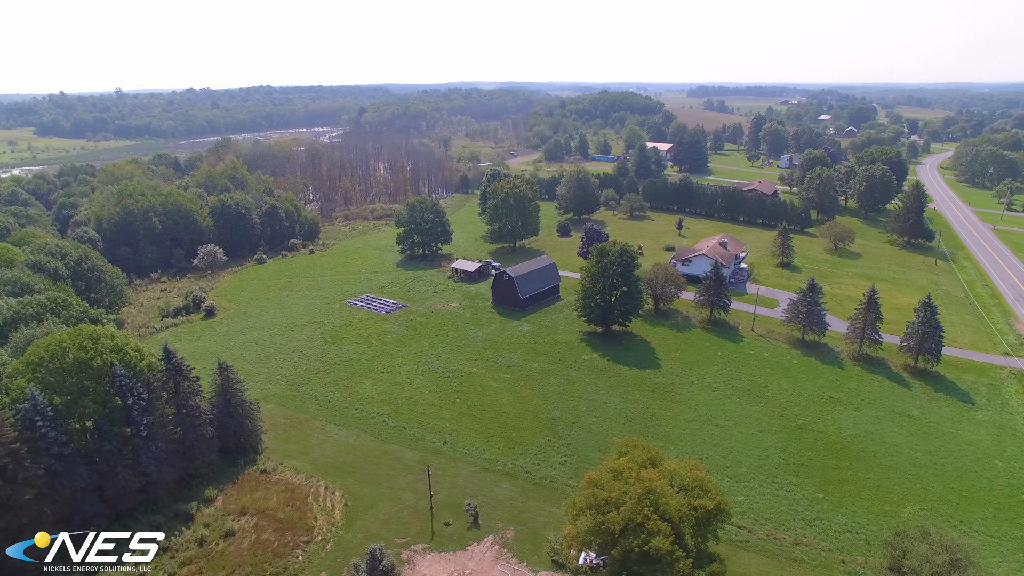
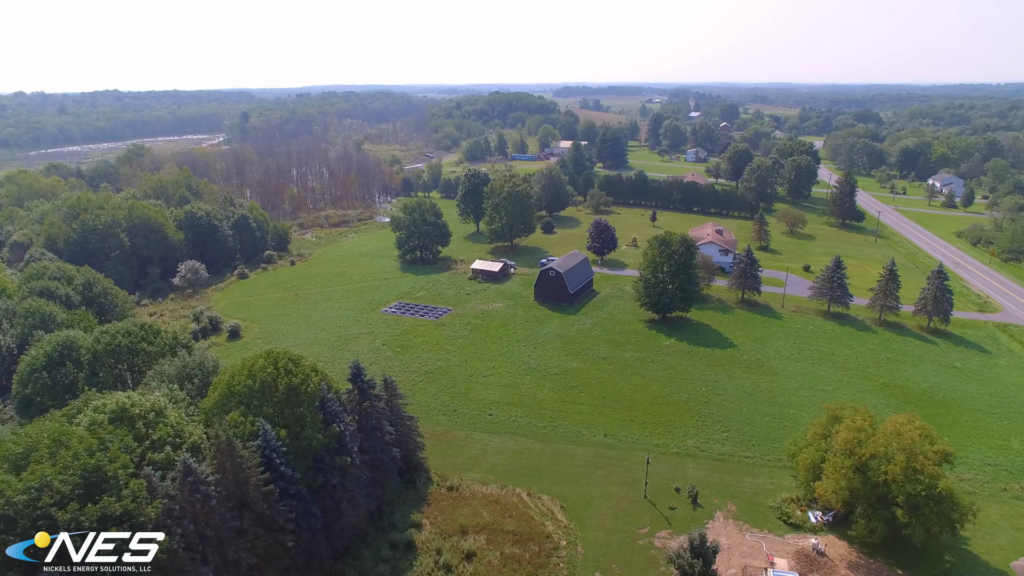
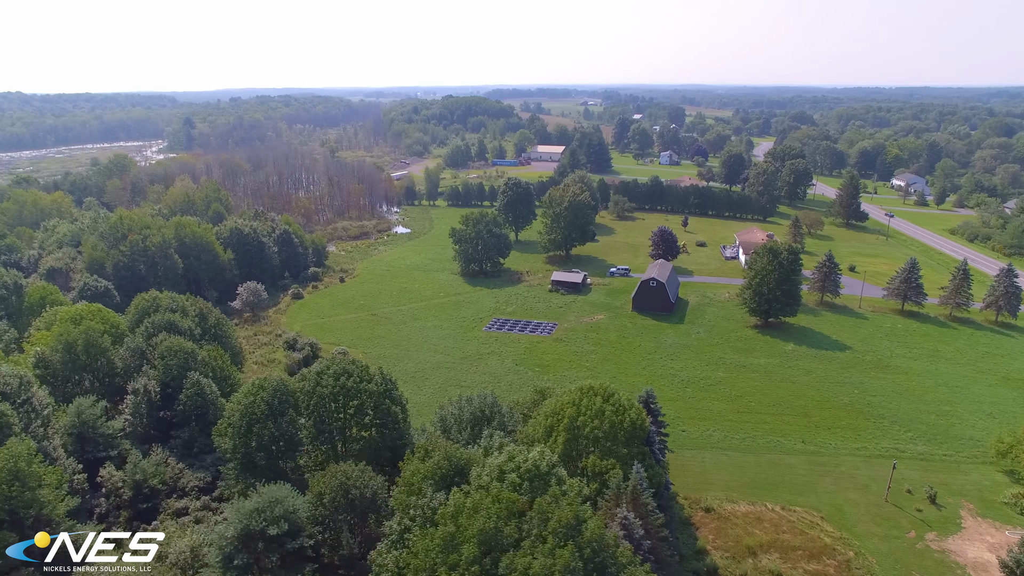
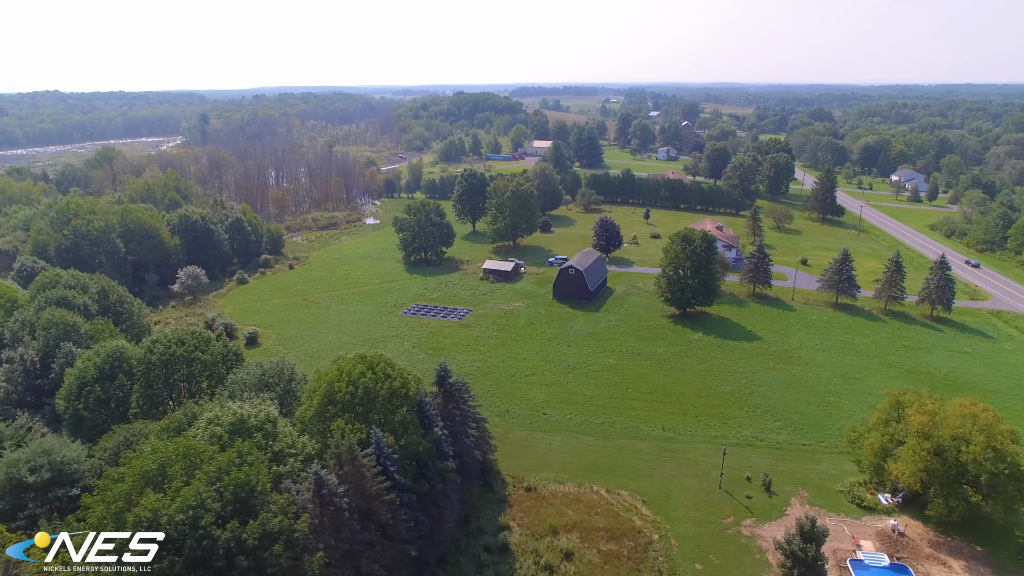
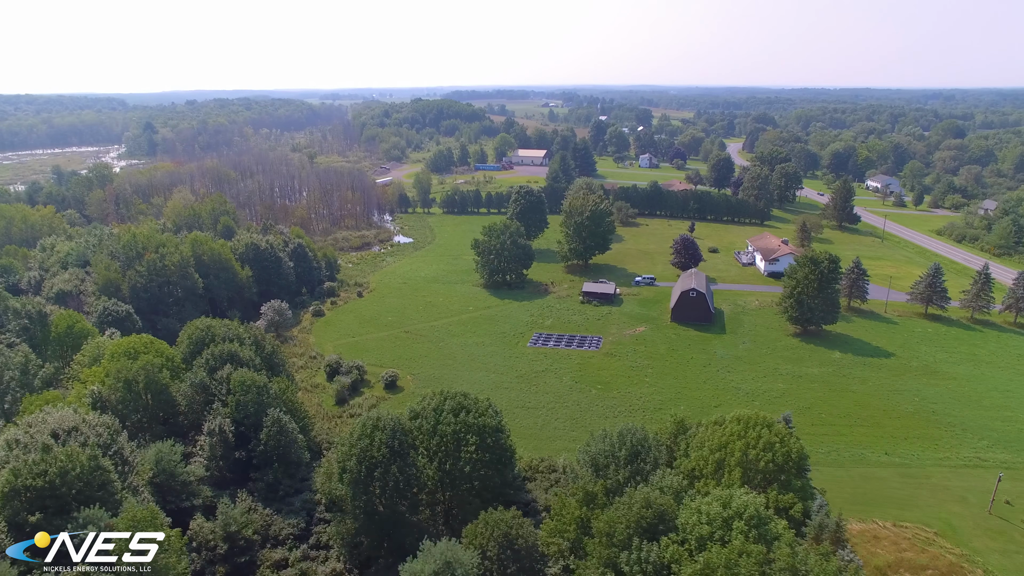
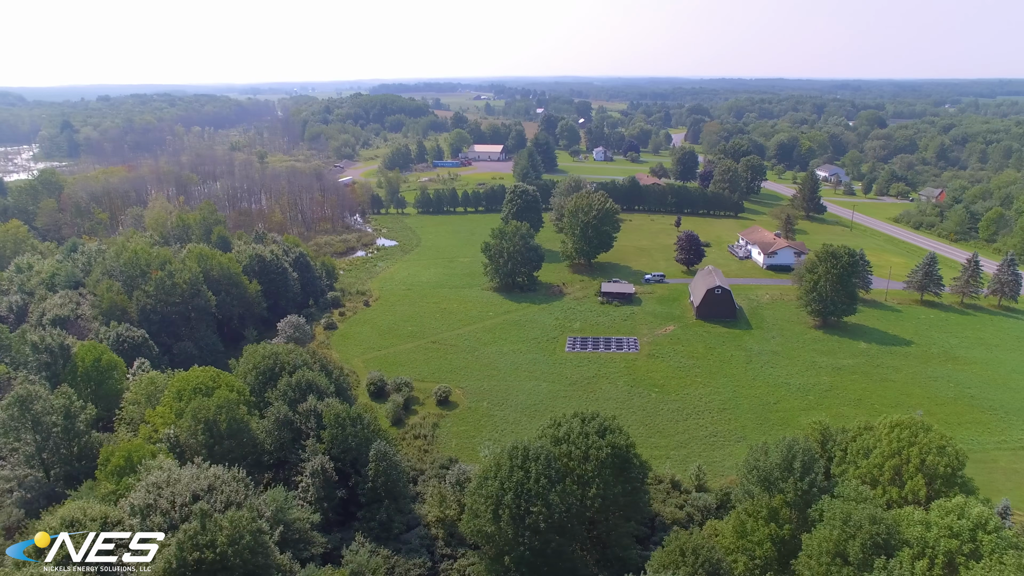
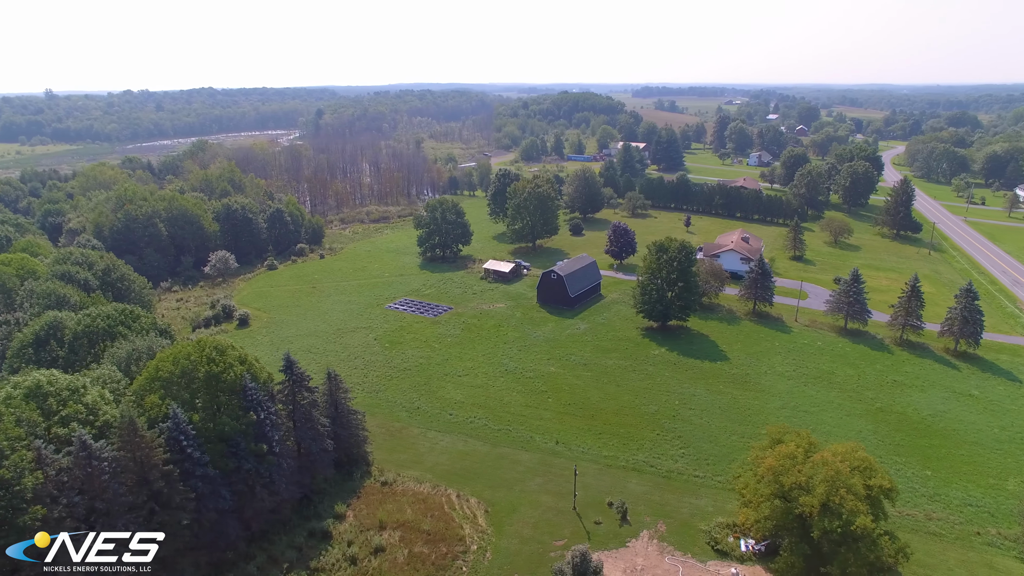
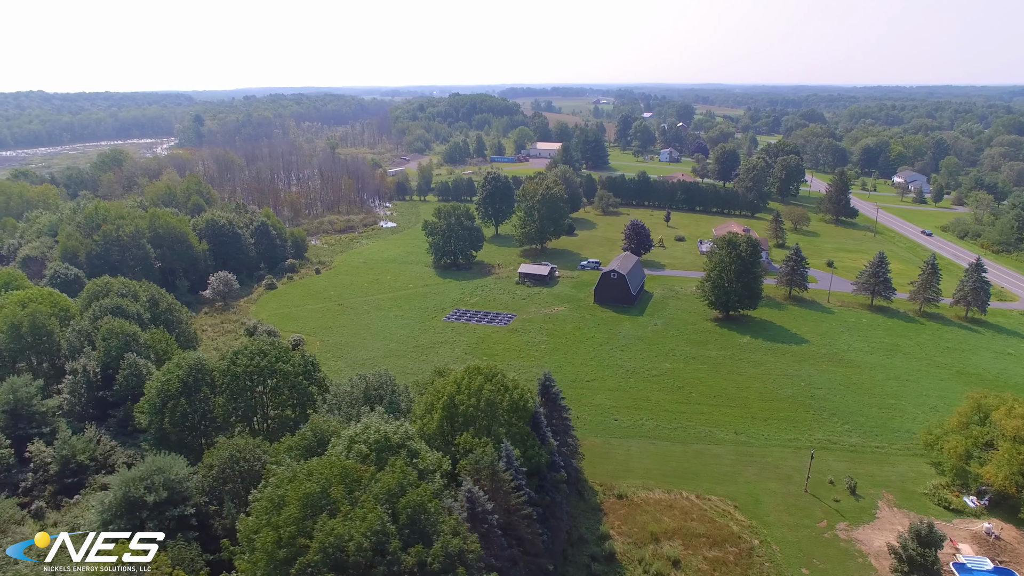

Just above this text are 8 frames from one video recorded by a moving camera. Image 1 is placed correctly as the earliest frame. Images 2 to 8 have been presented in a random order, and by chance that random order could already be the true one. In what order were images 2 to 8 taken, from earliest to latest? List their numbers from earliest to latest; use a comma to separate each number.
7, 2, 4, 8, 3, 5, 6
